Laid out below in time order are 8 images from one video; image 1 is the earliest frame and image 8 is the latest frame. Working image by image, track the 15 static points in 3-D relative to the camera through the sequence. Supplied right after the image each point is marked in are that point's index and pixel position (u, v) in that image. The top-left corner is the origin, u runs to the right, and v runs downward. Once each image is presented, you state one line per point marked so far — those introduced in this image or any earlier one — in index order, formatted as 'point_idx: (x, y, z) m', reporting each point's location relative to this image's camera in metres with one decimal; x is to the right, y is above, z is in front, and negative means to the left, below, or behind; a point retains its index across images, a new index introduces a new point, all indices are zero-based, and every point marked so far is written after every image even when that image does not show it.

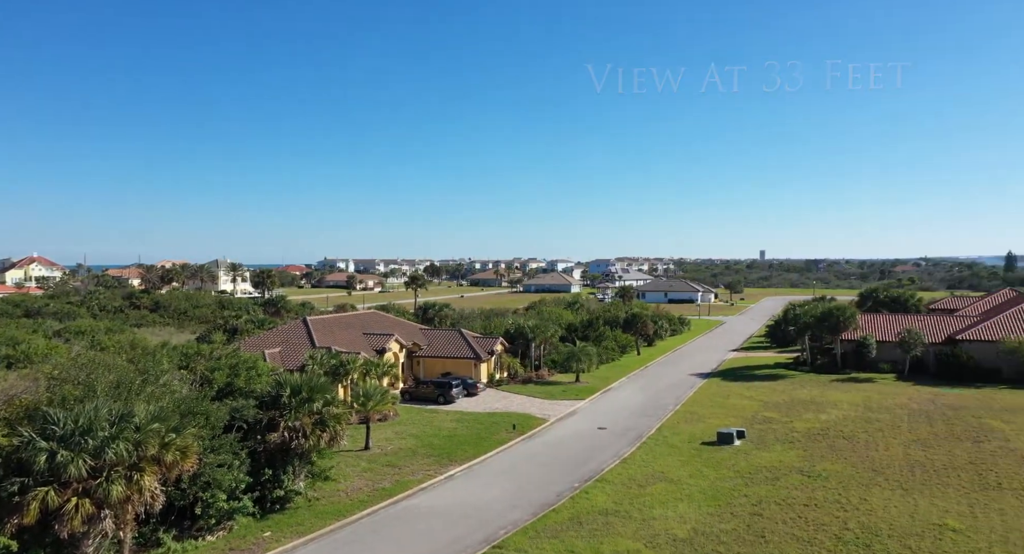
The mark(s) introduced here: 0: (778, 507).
0: (+8.3, -7.0, +19.1) m
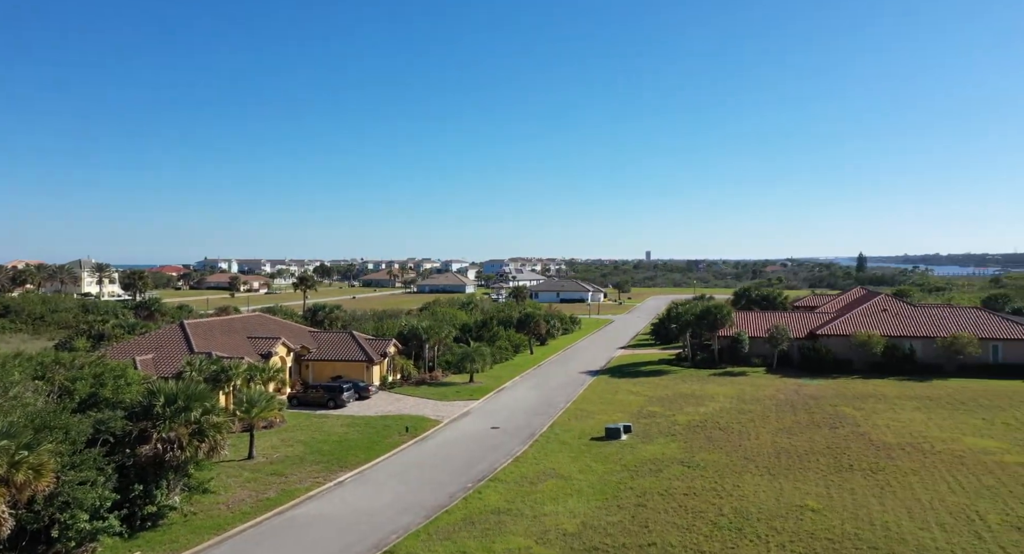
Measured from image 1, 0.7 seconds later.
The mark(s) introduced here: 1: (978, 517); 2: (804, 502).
0: (+4.8, -7.1, +20.0) m
1: (+13.0, -6.6, +17.3) m
2: (+9.0, -6.9, +19.0) m
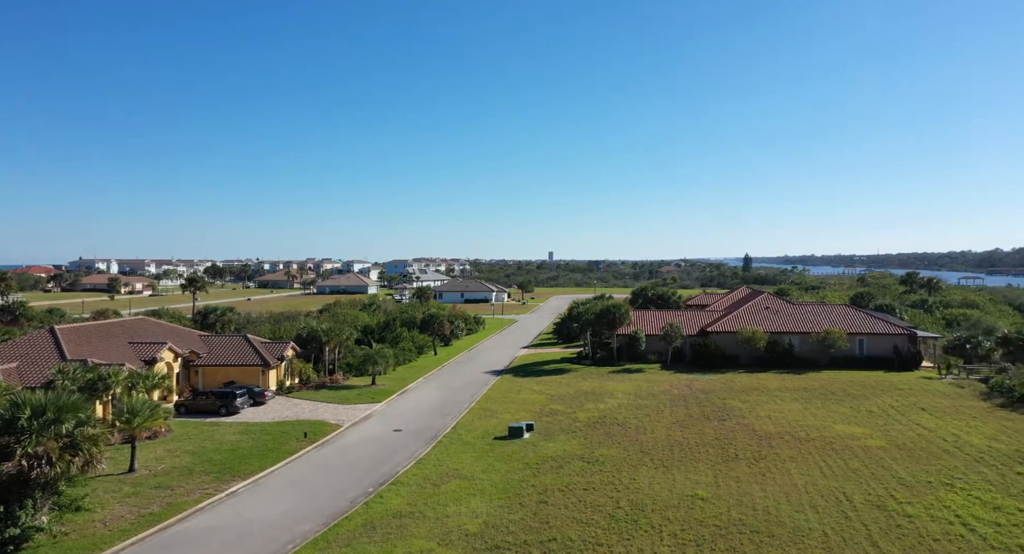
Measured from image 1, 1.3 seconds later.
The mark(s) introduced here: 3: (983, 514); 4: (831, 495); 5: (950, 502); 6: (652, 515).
0: (+1.6, -7.1, +20.4) m
1: (+10.1, -6.6, +18.7) m
2: (+5.9, -6.8, +19.9) m
3: (+13.0, -6.5, +17.0) m
4: (+9.7, -6.6, +19.0) m
5: (+12.5, -6.4, +17.8) m
6: (+4.3, -7.2, +18.8) m
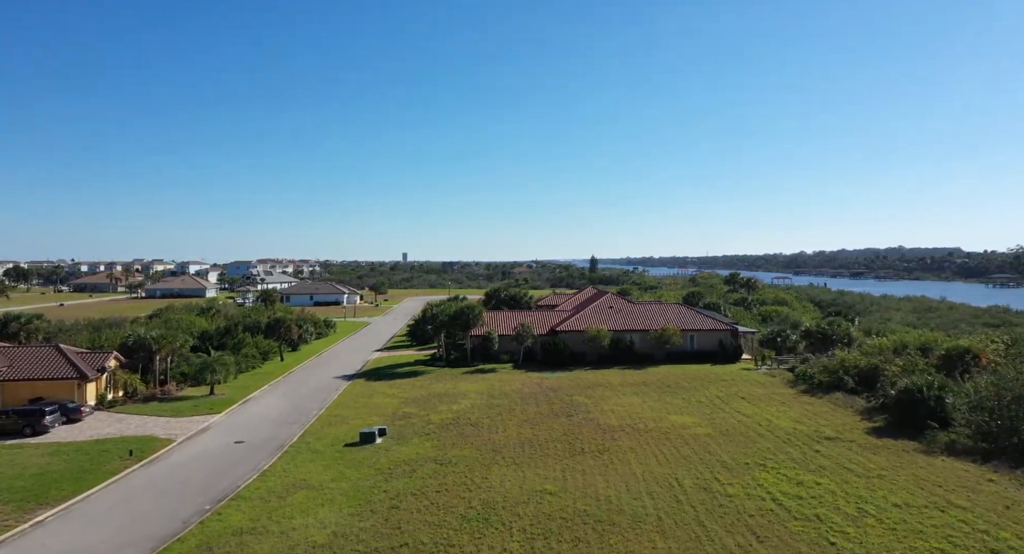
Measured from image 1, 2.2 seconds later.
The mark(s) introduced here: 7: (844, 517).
0: (-3.2, -7.1, +20.2) m
1: (+5.4, -6.6, +20.1) m
2: (+1.0, -6.9, +20.5) m
3: (+8.5, -6.5, +19.0) m
4: (+5.0, -6.6, +20.3) m
5: (+8.0, -6.4, +19.7) m
6: (-0.3, -7.2, +19.1) m
7: (+9.4, -6.7, +17.4) m
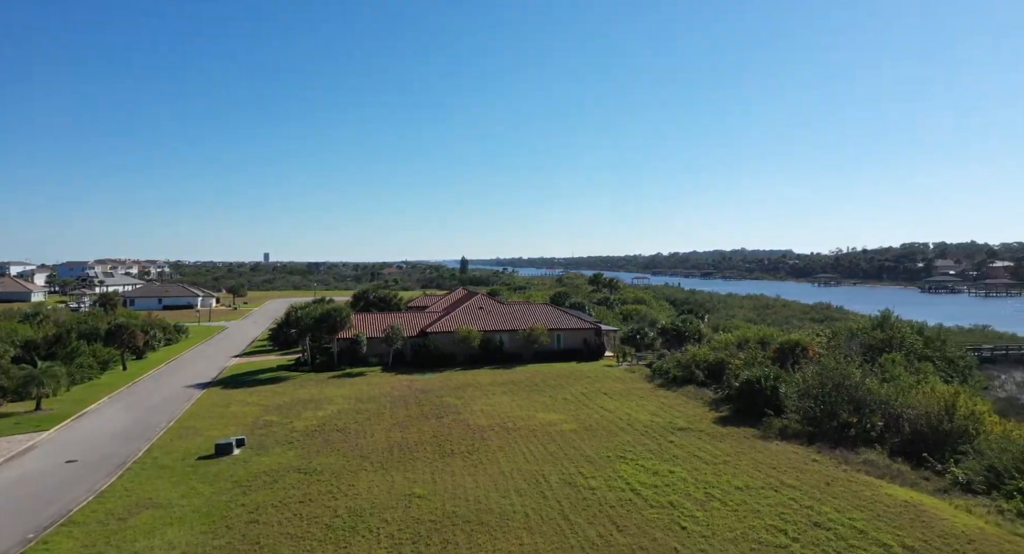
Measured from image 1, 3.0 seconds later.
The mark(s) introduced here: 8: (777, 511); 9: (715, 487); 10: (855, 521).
0: (-7.5, -7.2, +19.2) m
1: (+1.0, -6.7, +20.6) m
2: (-3.3, -6.9, +20.2) m
3: (+4.3, -6.5, +20.1) m
4: (+0.6, -6.7, +20.7) m
5: (+3.7, -6.4, +20.6) m
6: (-4.4, -7.2, +18.6) m
7: (+5.5, -6.7, +18.6) m
8: (+7.6, -6.7, +17.7) m
9: (+6.4, -6.5, +19.3) m
10: (+9.4, -6.6, +16.9) m
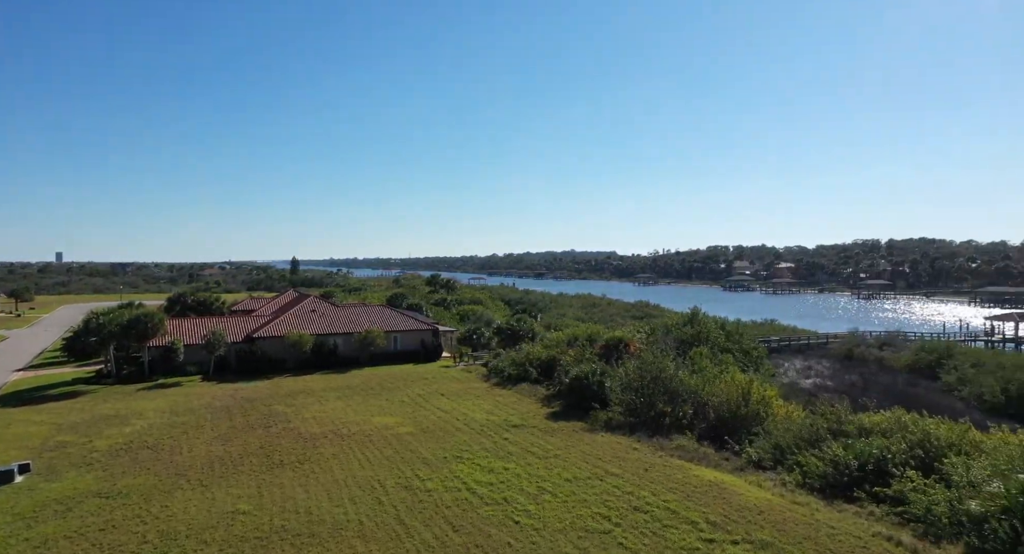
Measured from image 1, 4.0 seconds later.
0: (-12.3, -7.2, +17.0) m
1: (-4.4, -6.7, +20.1) m
2: (-8.5, -7.0, +18.8) m
3: (-1.0, -6.5, +20.3) m
4: (-4.8, -6.7, +20.2) m
5: (-1.8, -6.5, +20.8) m
6: (-9.2, -7.3, +17.0) m
7: (+0.4, -6.7, +19.1) m
8: (+2.7, -6.7, +18.7) m
9: (+1.1, -6.5, +20.1) m
10: (+4.7, -6.6, +18.3) m
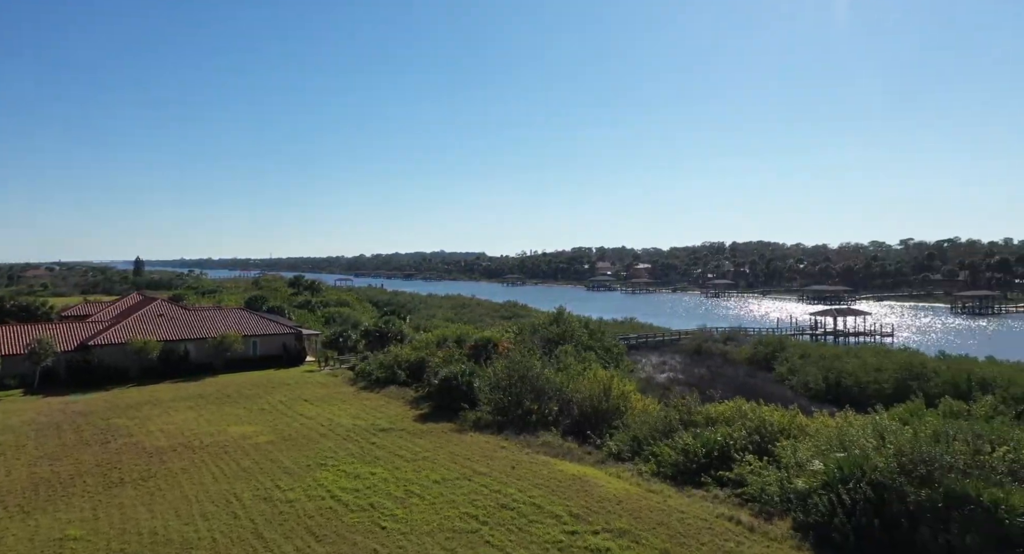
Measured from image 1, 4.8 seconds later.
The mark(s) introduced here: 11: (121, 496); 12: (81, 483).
0: (-15.9, -7.3, +14.5) m
1: (-8.5, -6.7, +19.0) m
2: (-12.4, -7.0, +17.0) m
3: (-5.3, -6.6, +19.7) m
4: (-8.9, -6.7, +18.9) m
5: (-6.1, -6.5, +20.0) m
6: (-12.8, -7.3, +15.1) m
7: (-3.7, -6.8, +18.8) m
8: (-1.3, -6.7, +18.8) m
9: (-3.1, -6.5, +19.8) m
10: (+0.7, -6.6, +18.7) m
11: (-11.8, -6.6, +18.8) m
12: (-13.3, -6.4, +19.4) m
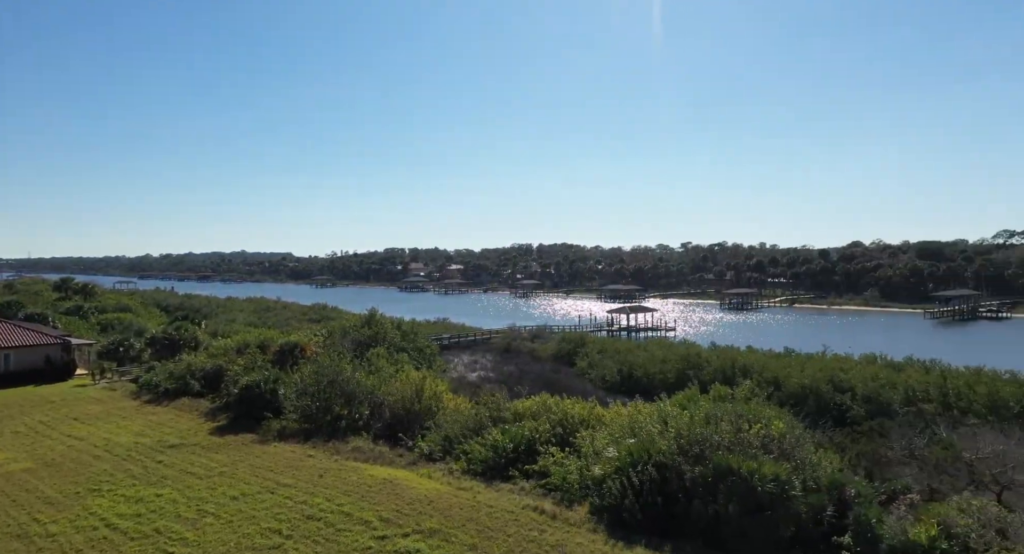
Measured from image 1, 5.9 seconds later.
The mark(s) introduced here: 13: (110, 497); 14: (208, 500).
0: (-20.0, -7.3, +10.0) m
1: (-14.0, -6.8, +16.1) m
2: (-17.3, -7.1, +13.2) m
3: (-11.0, -6.6, +17.6) m
4: (-14.4, -6.8, +16.0) m
5: (-11.9, -6.6, +17.7) m
6: (-17.2, -7.4, +11.3) m
7: (-9.2, -6.8, +17.1) m
8: (-6.9, -6.7, +17.7) m
9: (-8.9, -6.6, +18.3) m
10: (-5.0, -6.7, +18.1) m
11: (-17.1, -6.7, +15.2) m
12: (-18.8, -6.5, +15.4) m
13: (-11.8, -6.4, +18.2) m
14: (-9.0, -6.6, +18.3) m
